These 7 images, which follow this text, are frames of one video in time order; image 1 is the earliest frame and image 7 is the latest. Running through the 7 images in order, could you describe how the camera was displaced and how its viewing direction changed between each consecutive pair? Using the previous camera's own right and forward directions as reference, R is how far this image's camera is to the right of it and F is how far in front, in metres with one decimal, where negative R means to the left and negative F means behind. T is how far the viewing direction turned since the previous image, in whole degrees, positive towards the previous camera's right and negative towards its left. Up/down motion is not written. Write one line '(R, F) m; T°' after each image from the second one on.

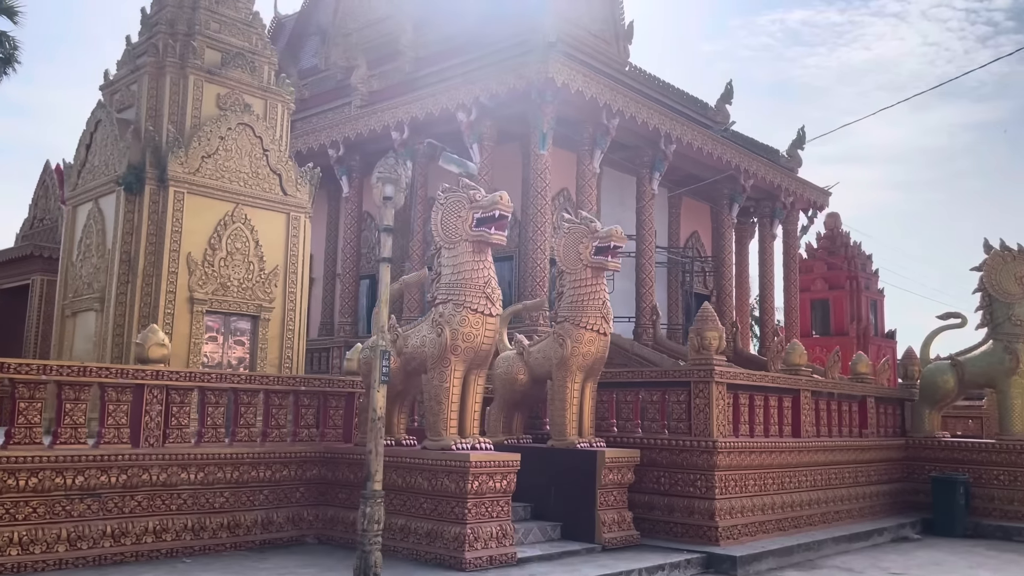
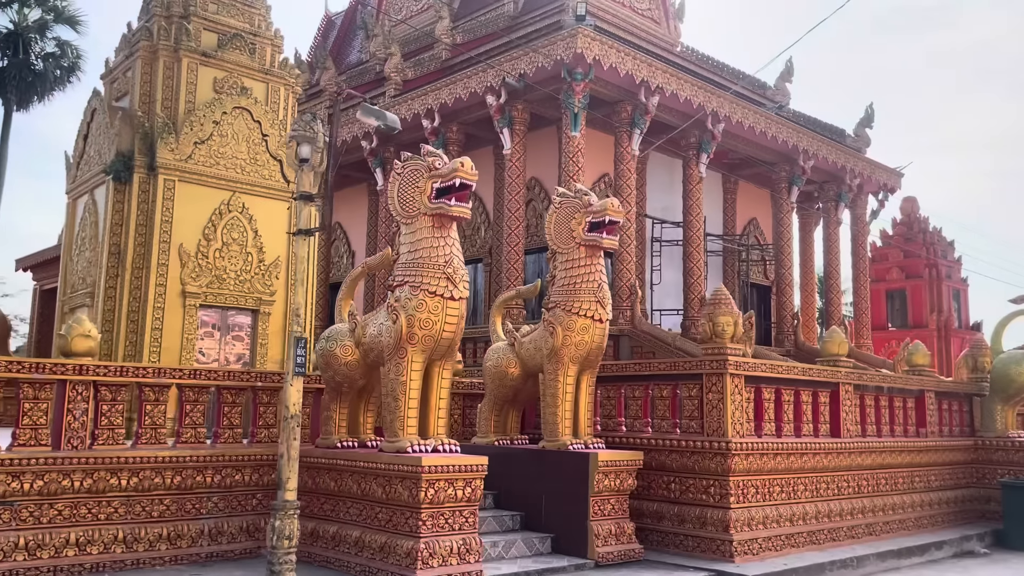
(+0.6, +0.7) m; -5°
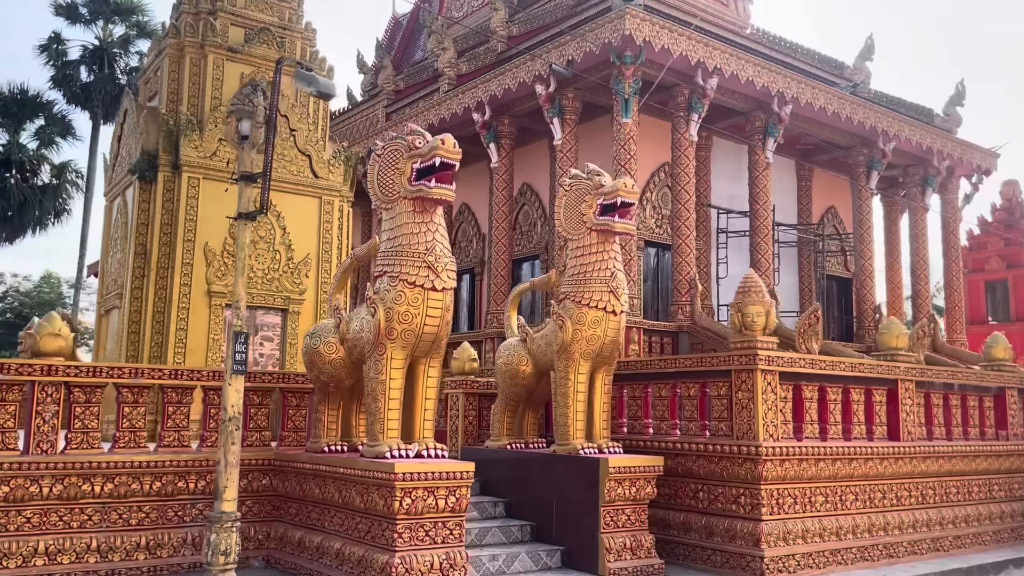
(+0.5, +0.5) m; -6°
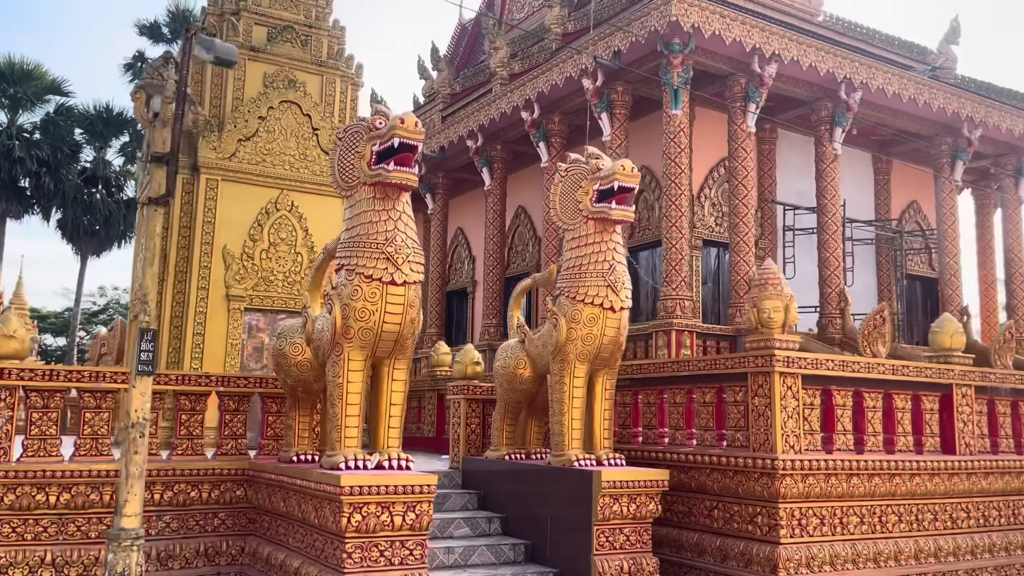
(+0.6, +0.5) m; -6°
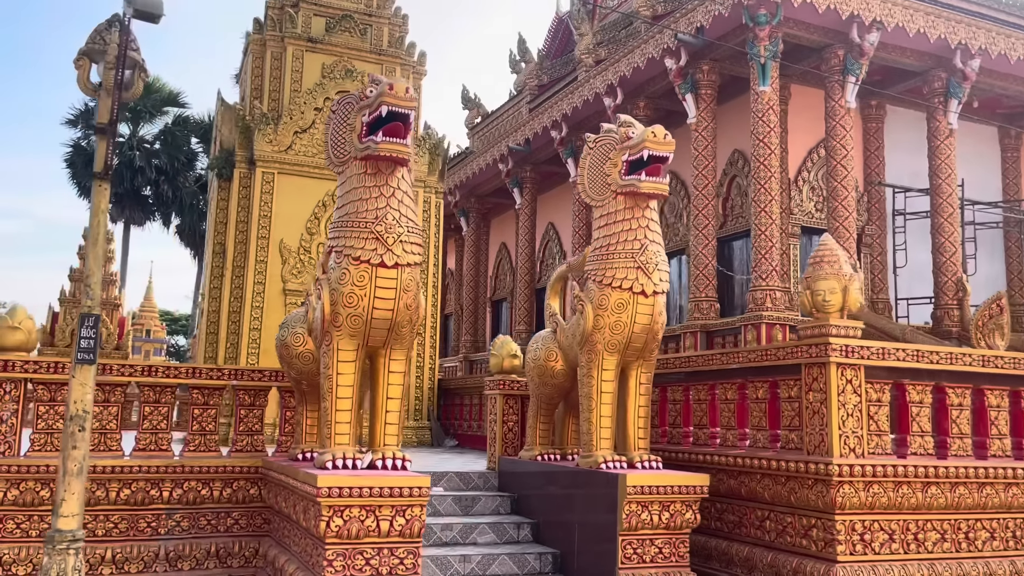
(+0.5, +0.5) m; -8°
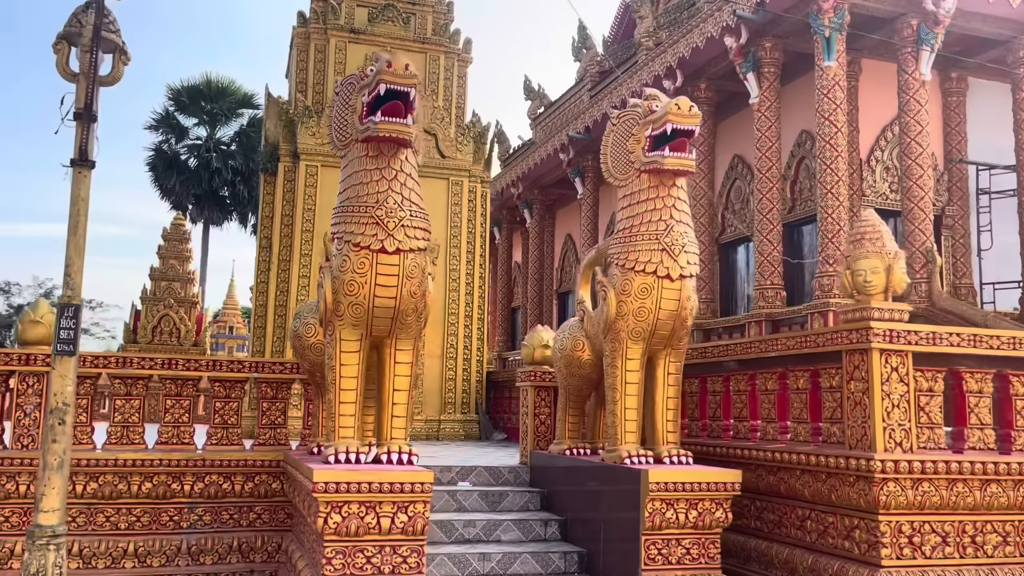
(+0.3, +0.2) m; -5°
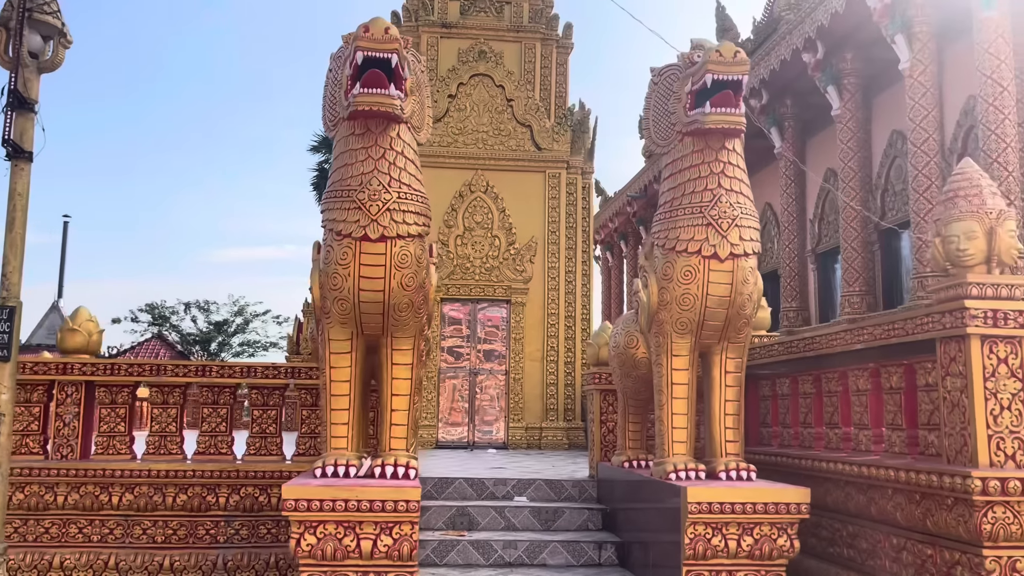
(+0.6, +0.6) m; -12°
